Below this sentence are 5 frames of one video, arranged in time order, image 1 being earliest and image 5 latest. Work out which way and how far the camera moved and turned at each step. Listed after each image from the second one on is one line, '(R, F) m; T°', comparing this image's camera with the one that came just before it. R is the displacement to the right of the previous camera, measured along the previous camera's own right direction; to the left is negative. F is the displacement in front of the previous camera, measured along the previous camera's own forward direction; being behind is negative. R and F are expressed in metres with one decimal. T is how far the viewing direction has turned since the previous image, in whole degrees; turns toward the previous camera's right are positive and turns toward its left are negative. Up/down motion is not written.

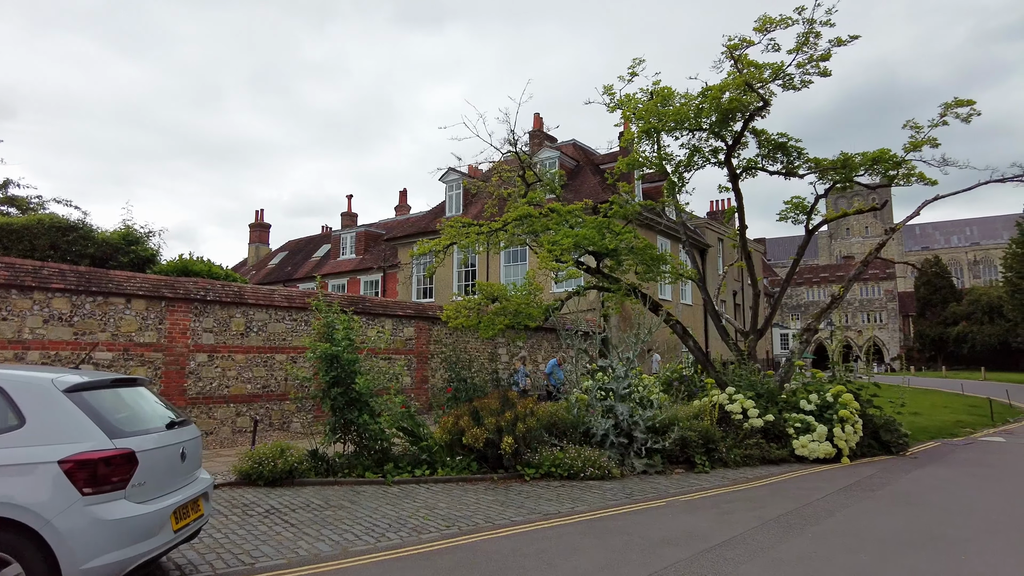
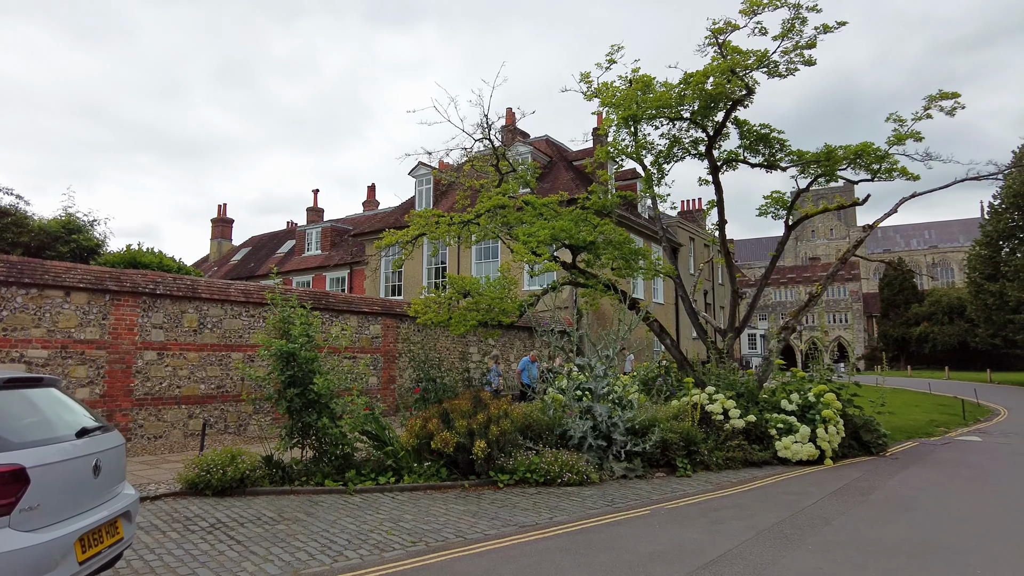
(0.0, +0.7) m; +3°
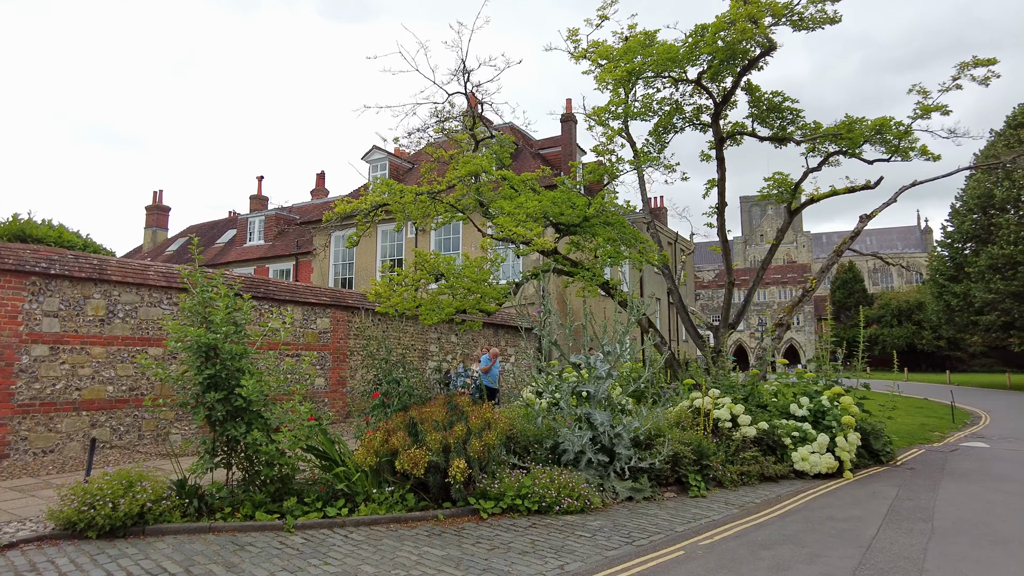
(-0.4, +1.9) m; +5°
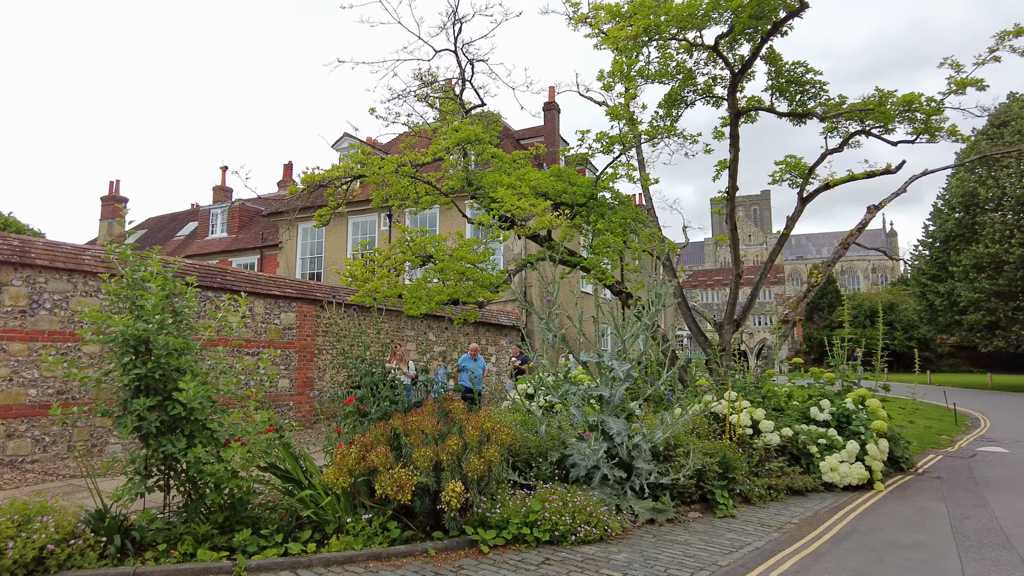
(-0.4, +1.3) m; +3°
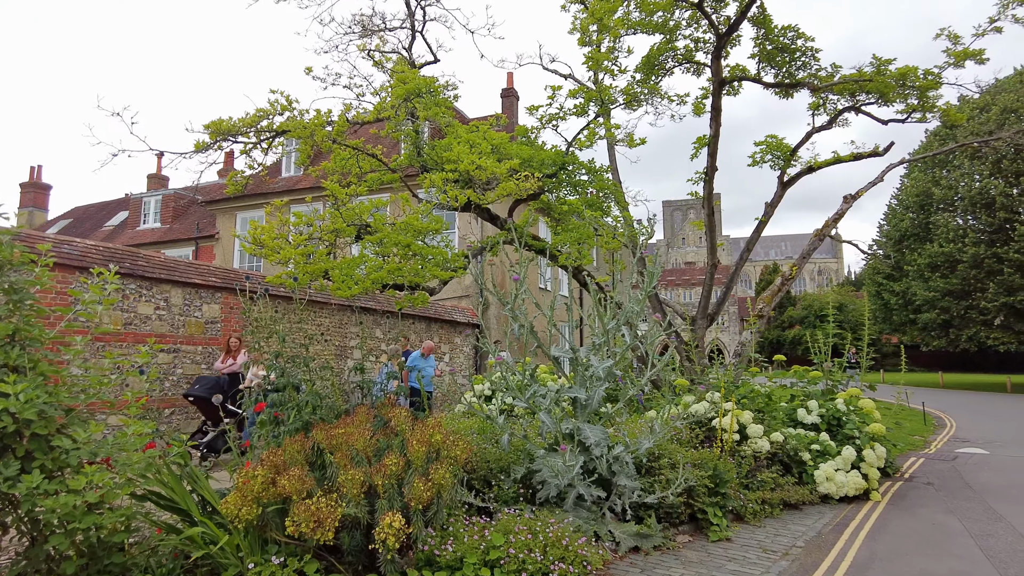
(0.0, +1.3) m; +4°
